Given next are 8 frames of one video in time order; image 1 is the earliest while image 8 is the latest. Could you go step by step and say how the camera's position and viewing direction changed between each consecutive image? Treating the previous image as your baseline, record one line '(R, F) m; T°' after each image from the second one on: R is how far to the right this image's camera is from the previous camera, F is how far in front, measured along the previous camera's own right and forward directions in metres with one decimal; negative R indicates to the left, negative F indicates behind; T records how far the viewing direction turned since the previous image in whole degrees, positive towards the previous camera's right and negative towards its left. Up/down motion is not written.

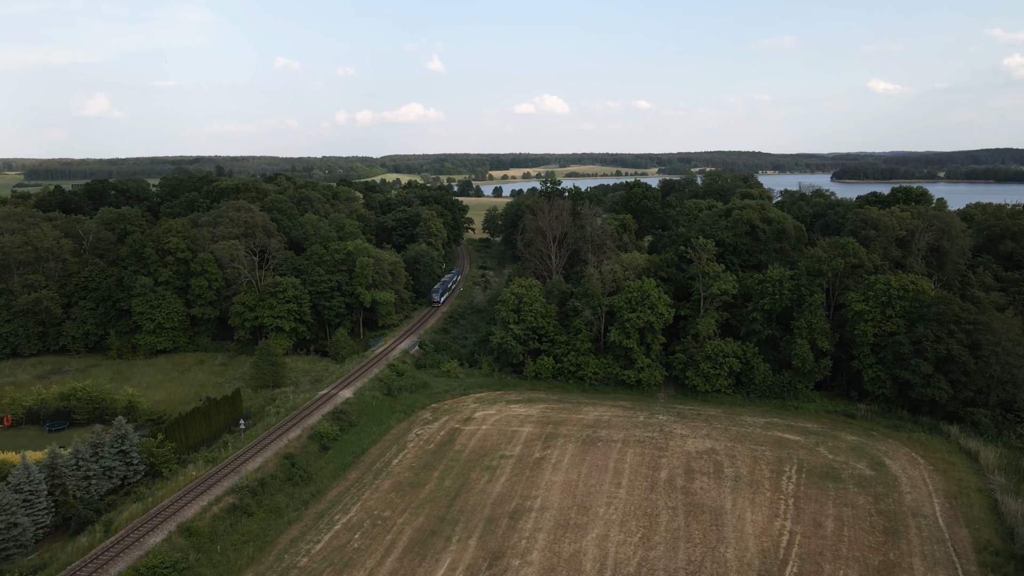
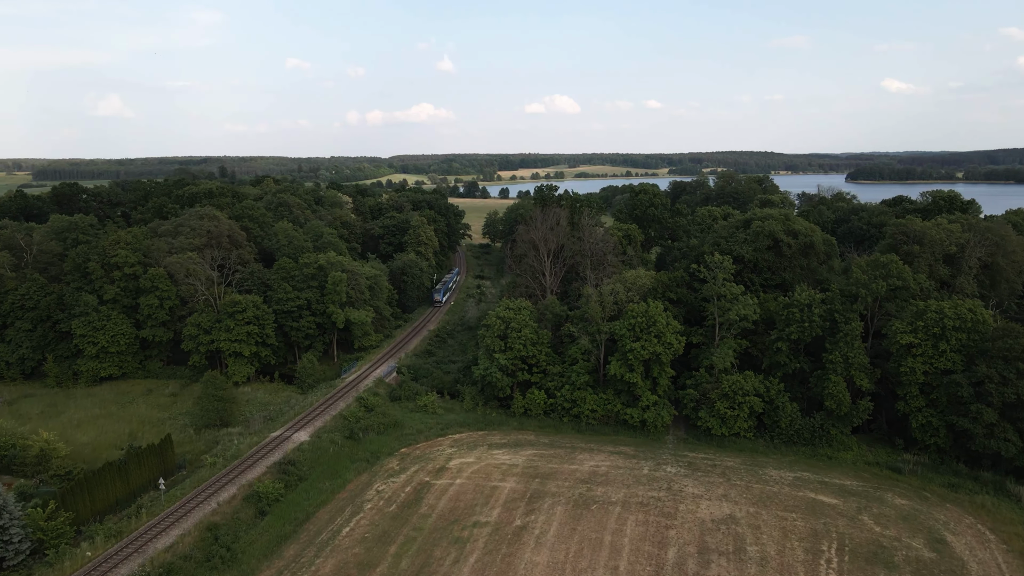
(+1.5, +6.8) m; -1°
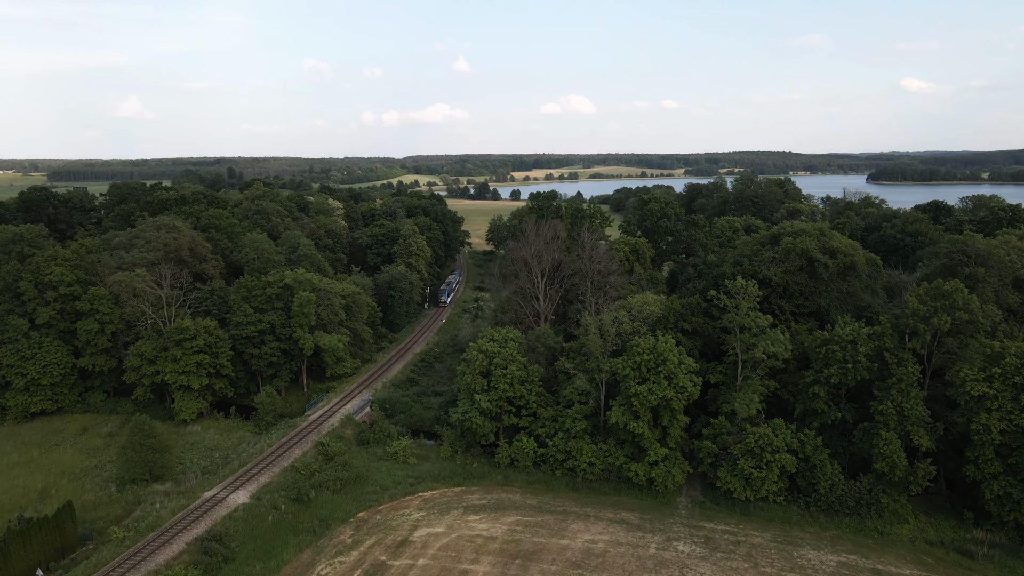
(+1.6, +6.9) m; -1°
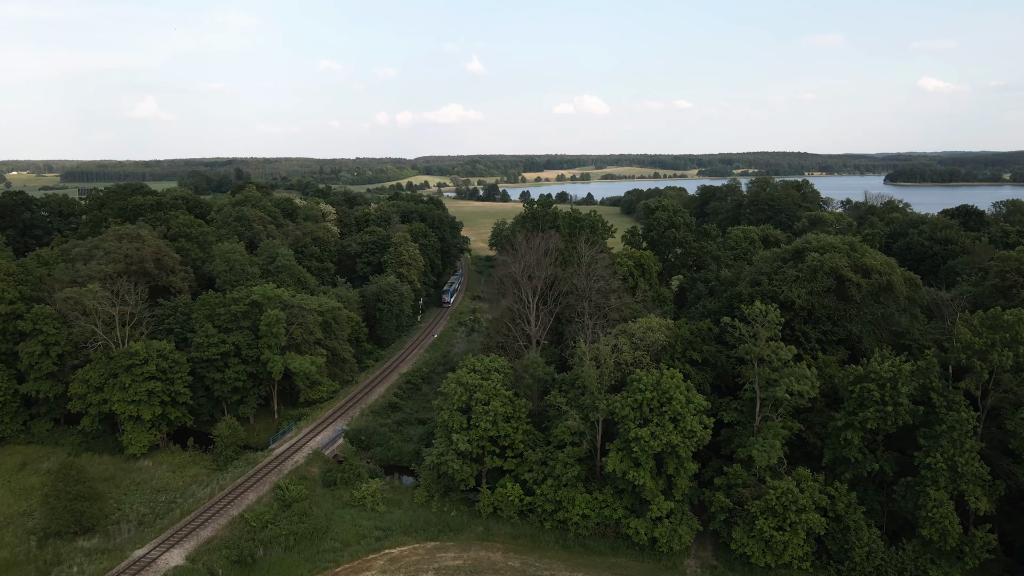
(+1.3, +4.9) m; -1°
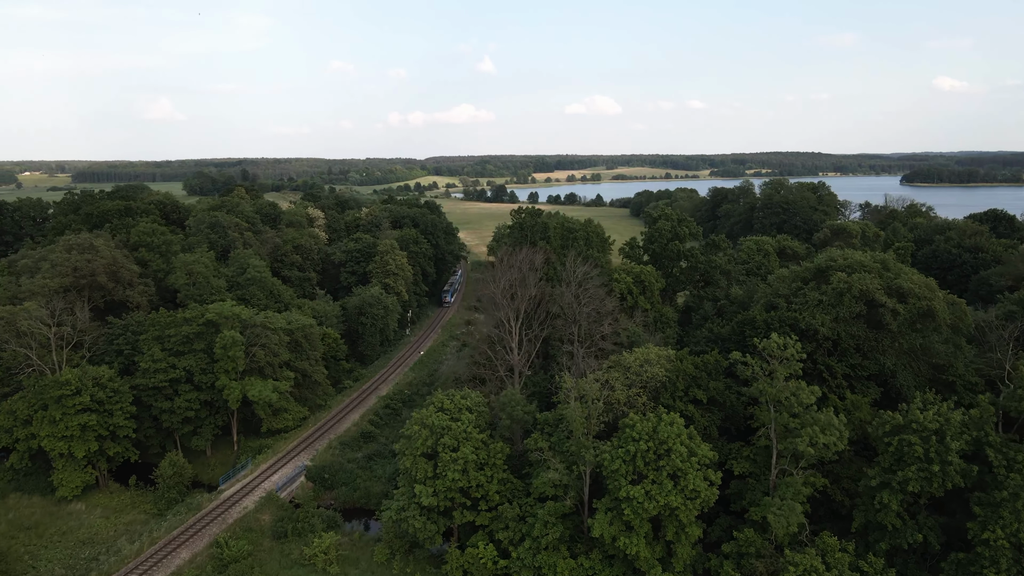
(+1.5, +4.9) m; -1°
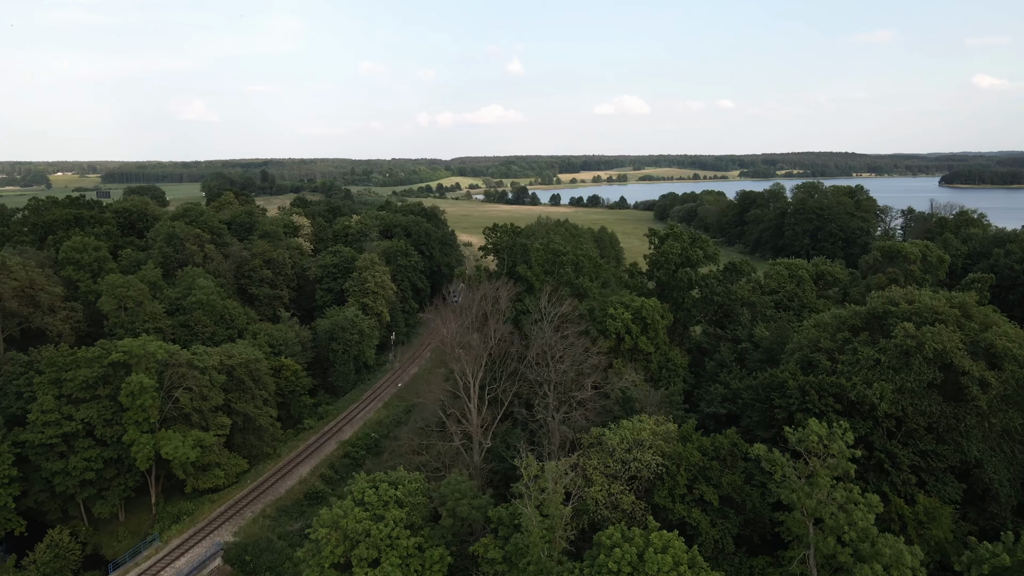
(+2.5, +7.7) m; -2°
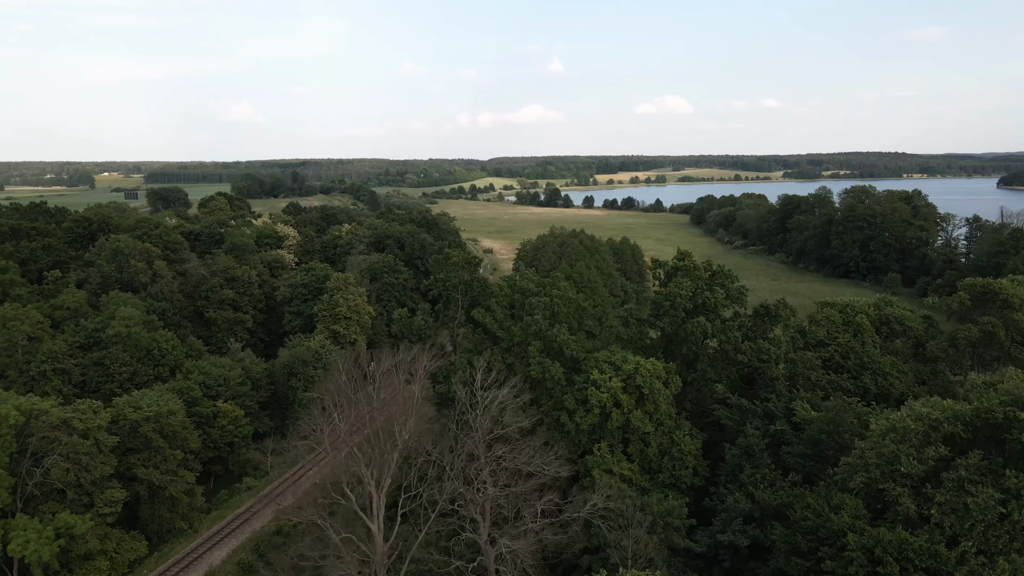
(+2.9, +8.5) m; -3°
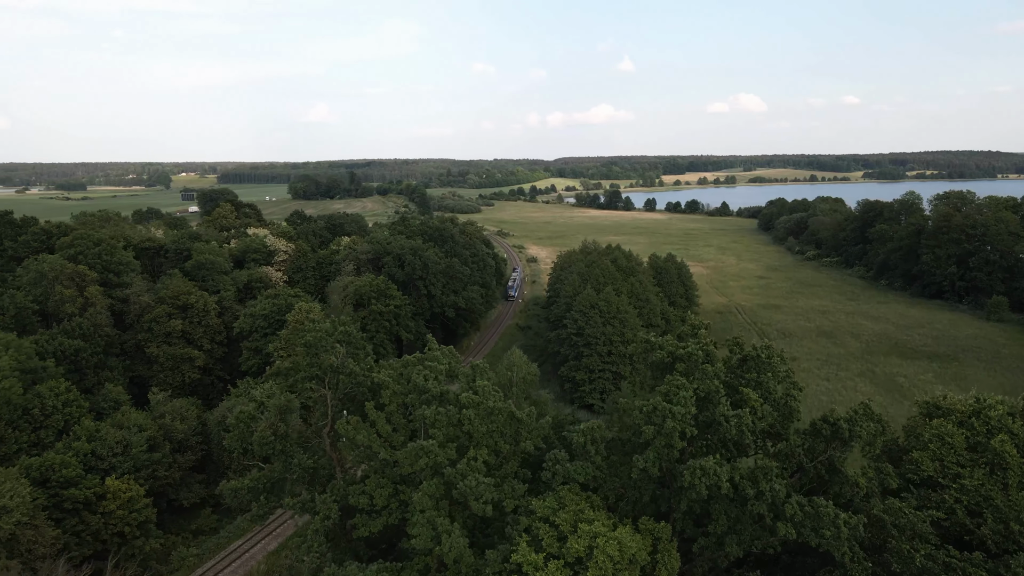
(+3.7, +10.1) m; -5°
